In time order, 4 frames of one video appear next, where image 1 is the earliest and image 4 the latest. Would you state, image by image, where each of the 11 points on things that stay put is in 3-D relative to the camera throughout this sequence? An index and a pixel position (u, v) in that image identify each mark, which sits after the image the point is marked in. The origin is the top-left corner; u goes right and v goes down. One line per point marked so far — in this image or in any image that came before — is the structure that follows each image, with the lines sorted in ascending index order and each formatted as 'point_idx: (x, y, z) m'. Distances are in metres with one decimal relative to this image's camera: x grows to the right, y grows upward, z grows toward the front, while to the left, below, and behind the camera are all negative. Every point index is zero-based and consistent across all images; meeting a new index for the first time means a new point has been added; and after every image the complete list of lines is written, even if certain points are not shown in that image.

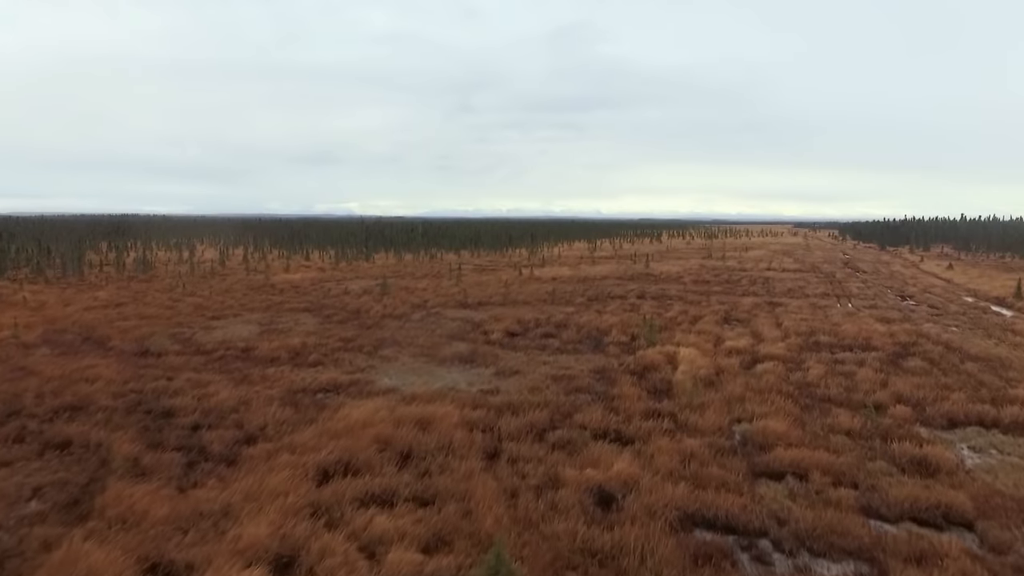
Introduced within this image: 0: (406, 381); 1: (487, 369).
0: (-0.7, -0.6, +5.6) m
1: (-0.2, -0.6, +5.9) m
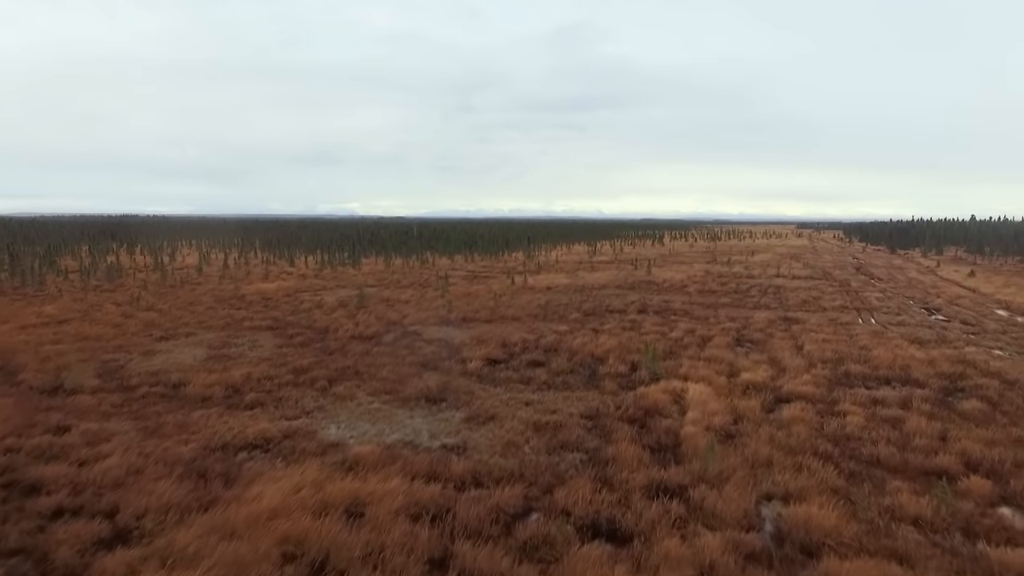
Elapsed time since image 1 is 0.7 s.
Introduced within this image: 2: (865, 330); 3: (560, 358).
0: (-0.9, -0.8, +4.6) m
1: (-0.3, -0.8, +4.9) m
2: (+3.6, -0.4, +8.3) m
3: (+0.4, -0.6, +6.6) m
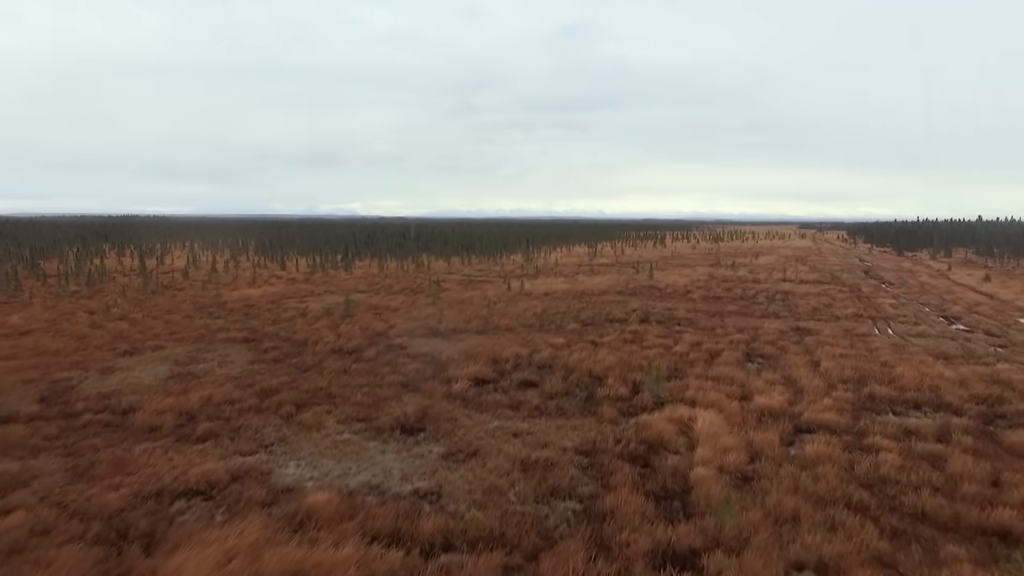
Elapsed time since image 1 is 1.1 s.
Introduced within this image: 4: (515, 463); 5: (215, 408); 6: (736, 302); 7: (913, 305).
0: (-1.0, -0.9, +4.0) m
1: (-0.4, -0.9, +4.3) m
2: (+3.5, -0.5, +7.7) m
3: (+0.3, -0.7, +6.1) m
4: (0.0, -0.9, +4.1) m
5: (-1.9, -0.8, +5.1) m
6: (+3.1, -0.2, +11.3) m
7: (+5.8, -0.2, +11.8) m
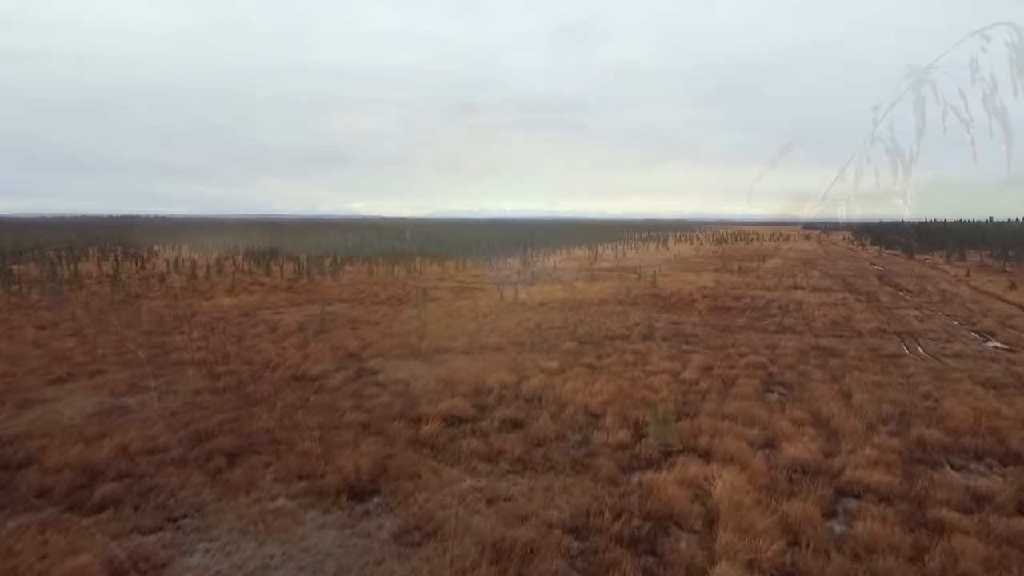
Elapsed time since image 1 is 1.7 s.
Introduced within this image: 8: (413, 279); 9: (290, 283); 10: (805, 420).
0: (-1.1, -1.0, +3.1) m
1: (-0.5, -1.0, +3.4) m
2: (+3.4, -0.7, +6.8) m
3: (+0.2, -0.8, +5.2) m
4: (-0.1, -1.0, +3.2) m
5: (-2.0, -0.9, +4.2) m
6: (+3.0, -0.3, +10.4) m
7: (+5.7, -0.4, +10.9) m
8: (-2.0, +0.2, +16.3) m
9: (-4.4, +0.1, +16.0) m
10: (+1.8, -0.8, +5.0) m
